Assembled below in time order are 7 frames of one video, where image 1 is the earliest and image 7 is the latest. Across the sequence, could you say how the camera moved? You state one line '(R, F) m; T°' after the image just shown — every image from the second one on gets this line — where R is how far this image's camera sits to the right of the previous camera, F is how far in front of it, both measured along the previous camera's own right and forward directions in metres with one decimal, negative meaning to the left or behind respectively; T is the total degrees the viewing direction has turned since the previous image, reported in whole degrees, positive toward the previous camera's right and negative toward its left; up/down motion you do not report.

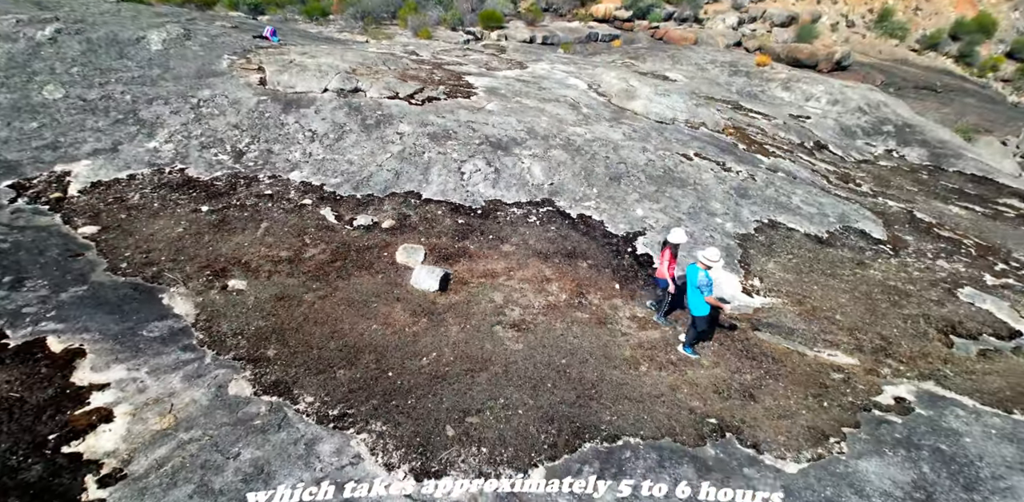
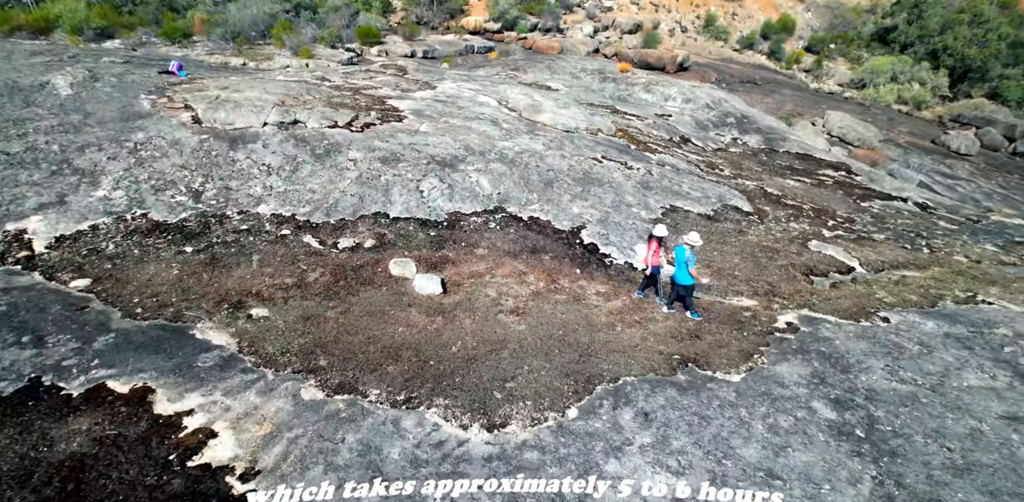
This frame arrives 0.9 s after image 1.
(-1.8, -1.4) m; +13°
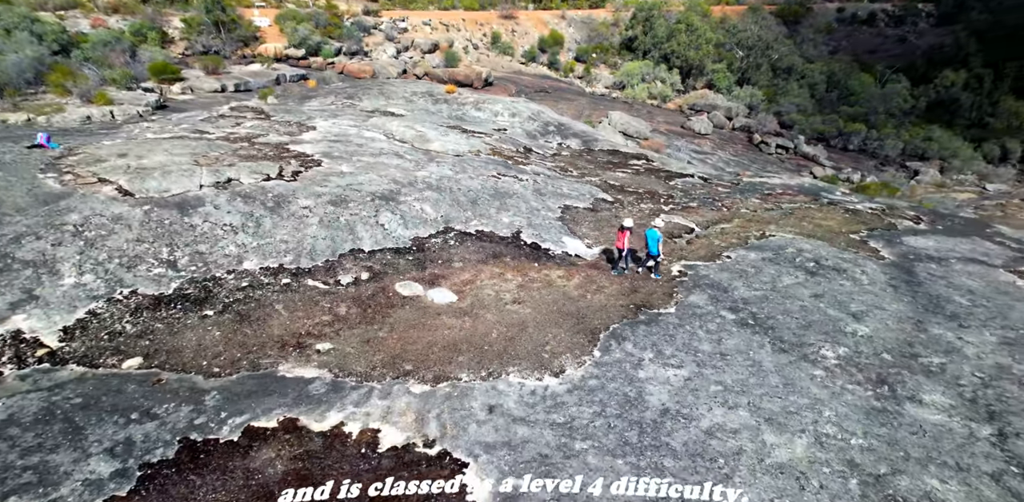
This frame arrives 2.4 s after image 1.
(-3.9, -2.1) m; +20°
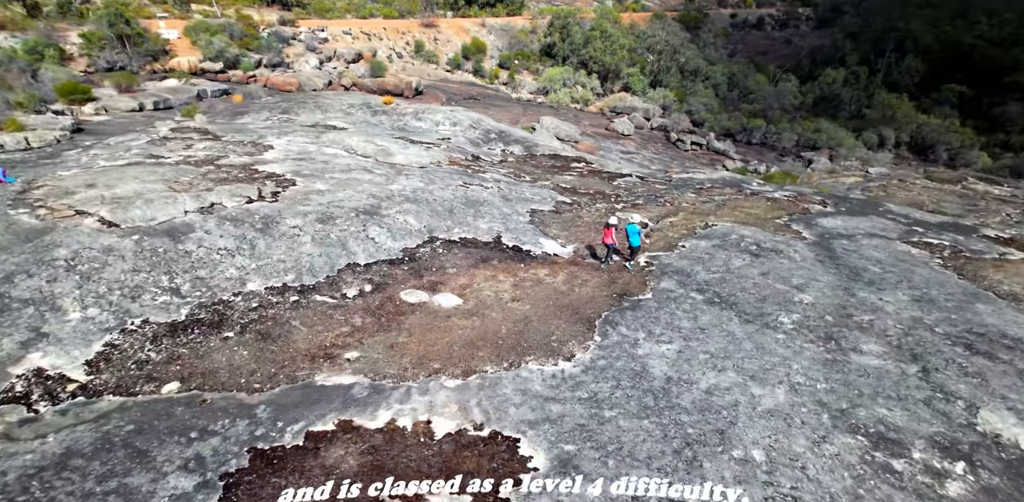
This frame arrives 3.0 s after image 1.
(-1.7, -1.0) m; +8°
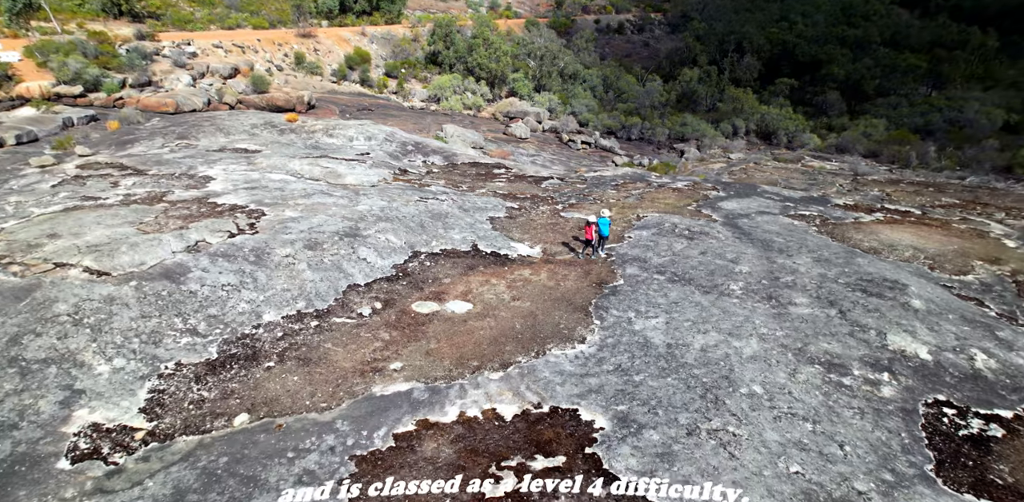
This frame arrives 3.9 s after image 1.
(-2.9, -1.3) m; +12°
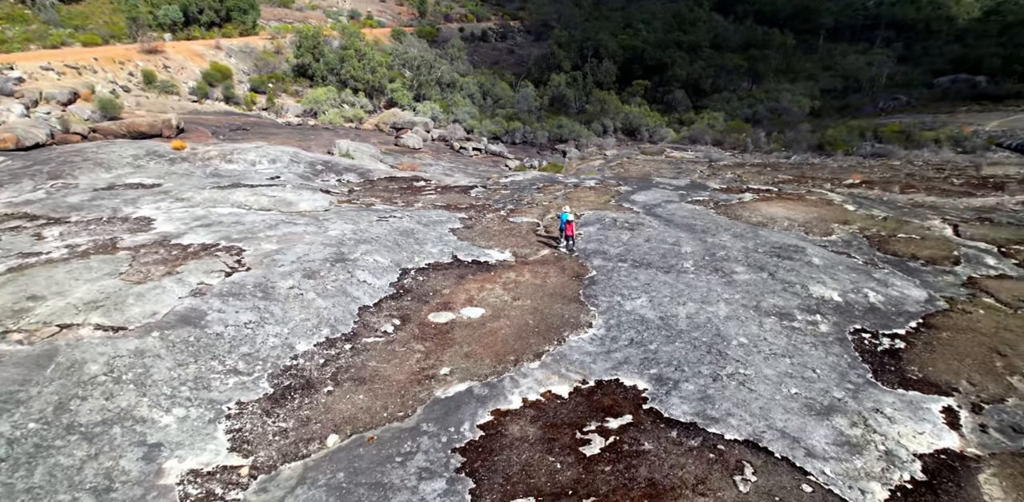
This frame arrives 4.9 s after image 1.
(-3.5, -1.2) m; +13°
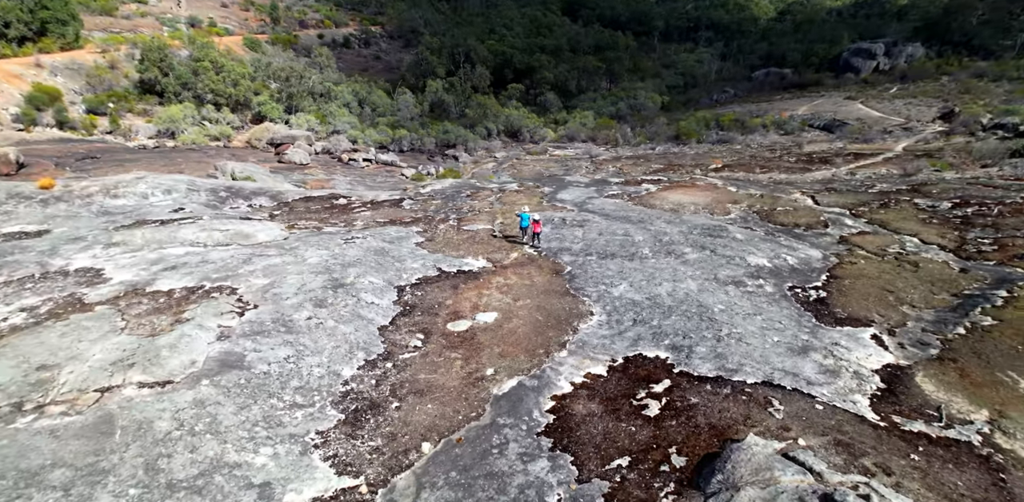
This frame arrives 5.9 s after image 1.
(-3.9, -1.0) m; +13°
